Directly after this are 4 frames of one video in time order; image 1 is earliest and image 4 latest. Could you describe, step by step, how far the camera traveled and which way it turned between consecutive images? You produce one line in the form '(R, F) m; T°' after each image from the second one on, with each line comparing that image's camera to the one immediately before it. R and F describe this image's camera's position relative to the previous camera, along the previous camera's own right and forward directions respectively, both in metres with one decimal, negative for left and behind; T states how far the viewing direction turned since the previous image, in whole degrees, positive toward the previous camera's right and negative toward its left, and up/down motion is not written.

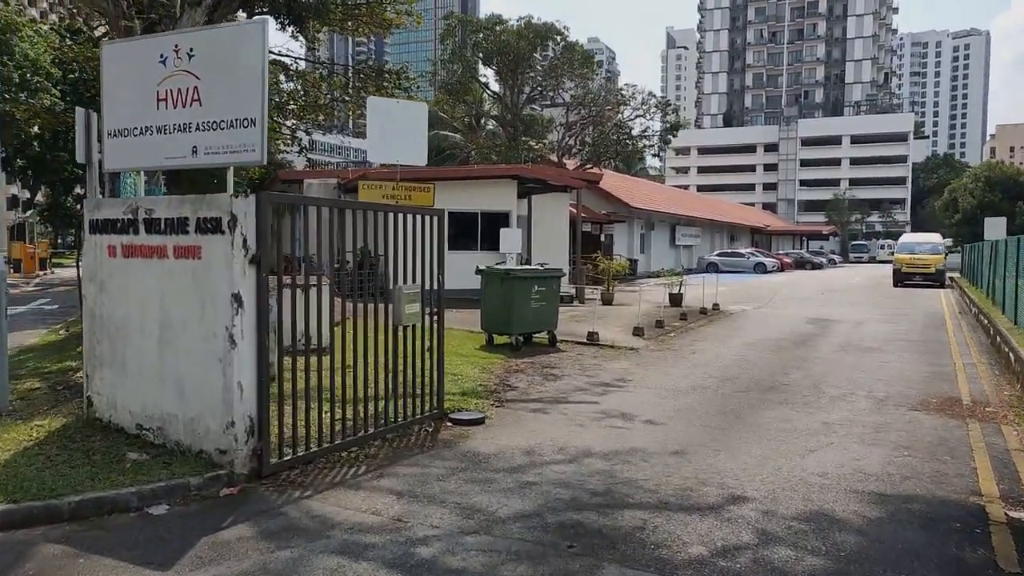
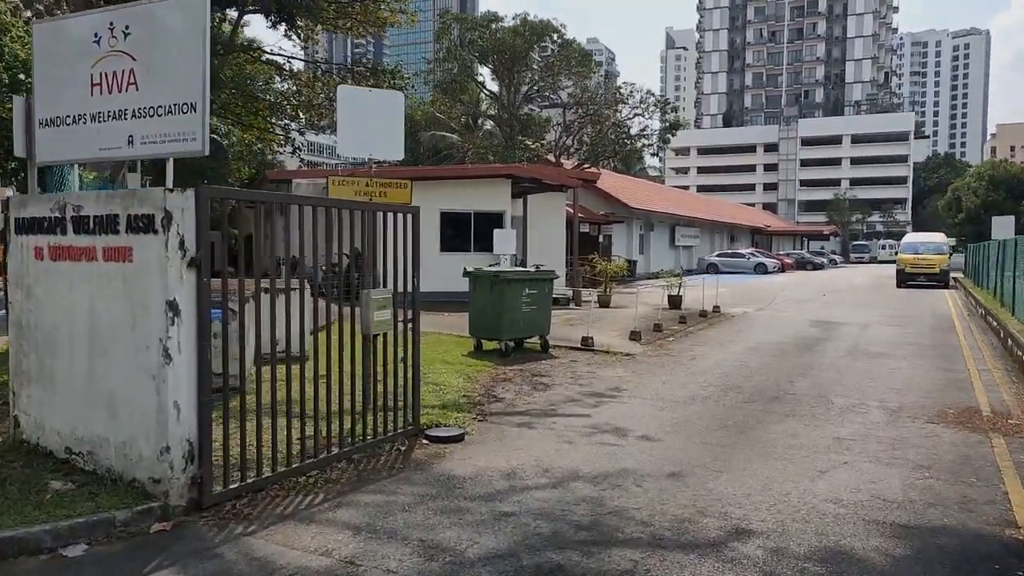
(+0.2, +0.6) m; 0°
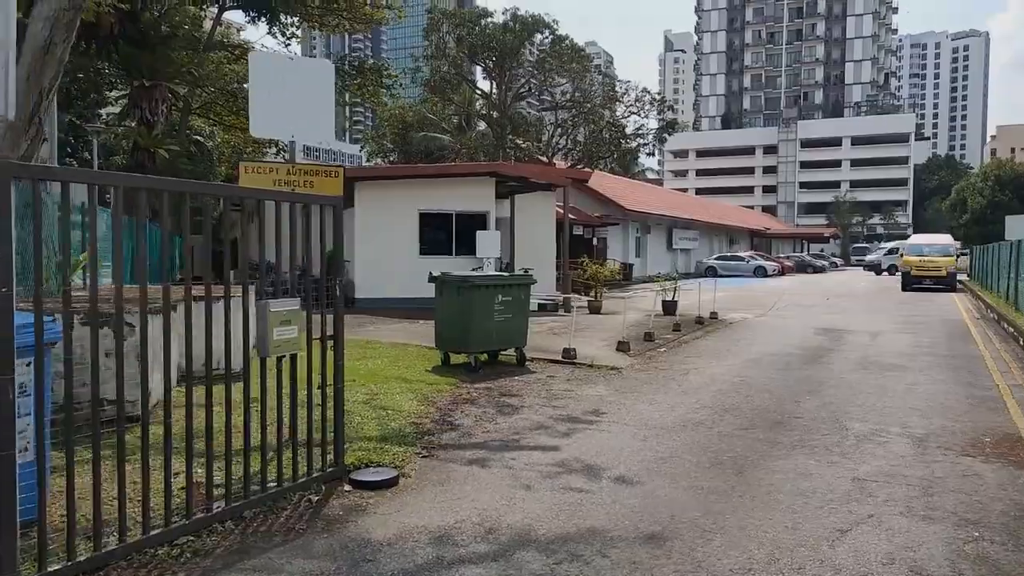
(+0.4, +1.3) m; 0°
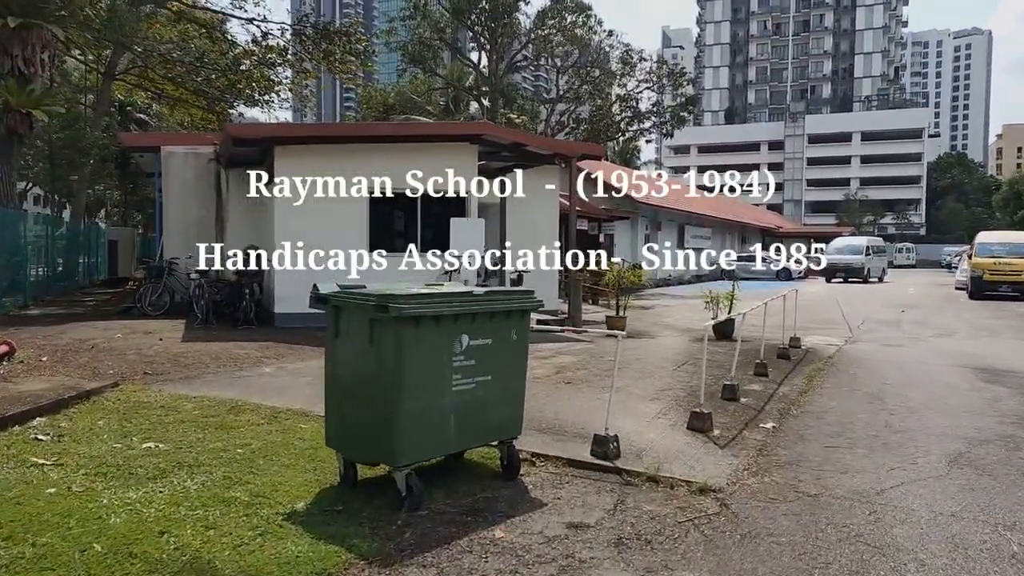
(+0.1, +5.8) m; 0°
